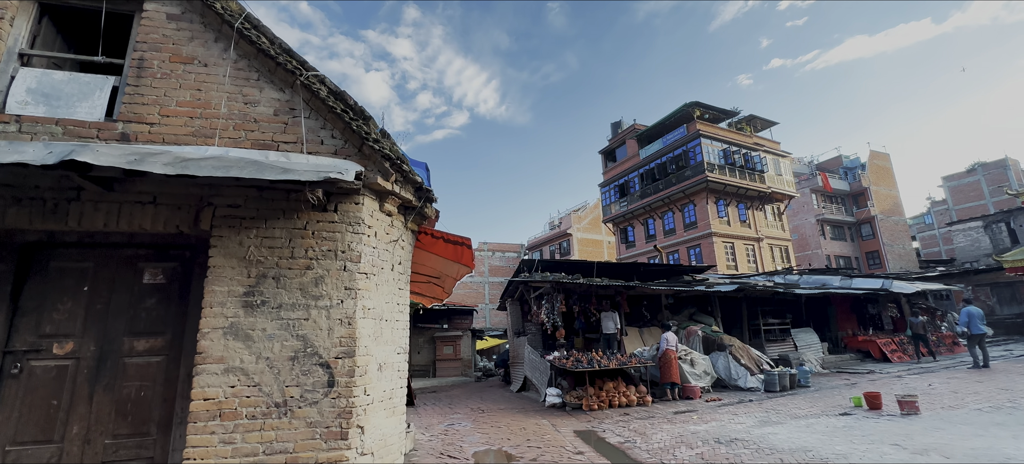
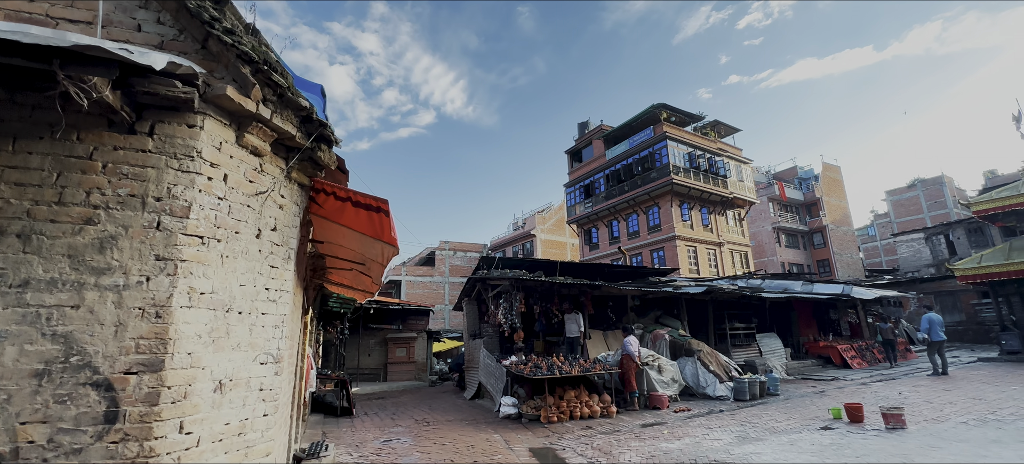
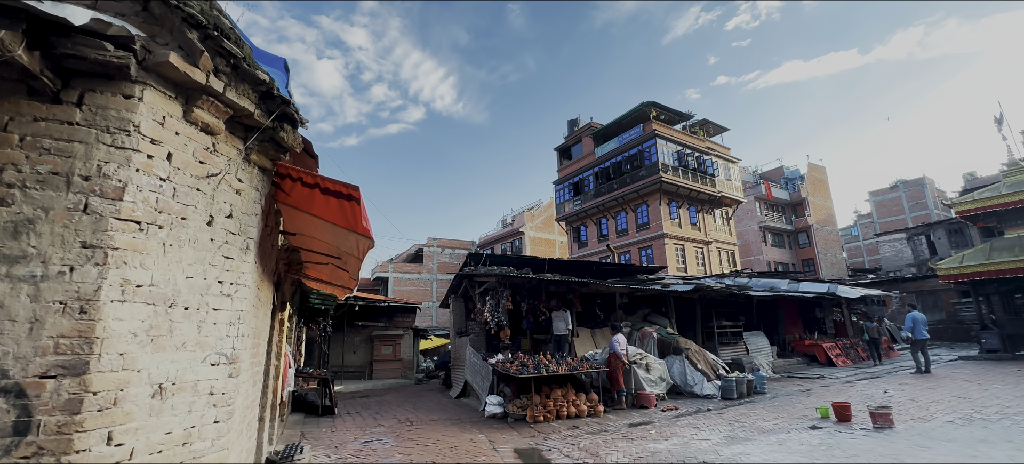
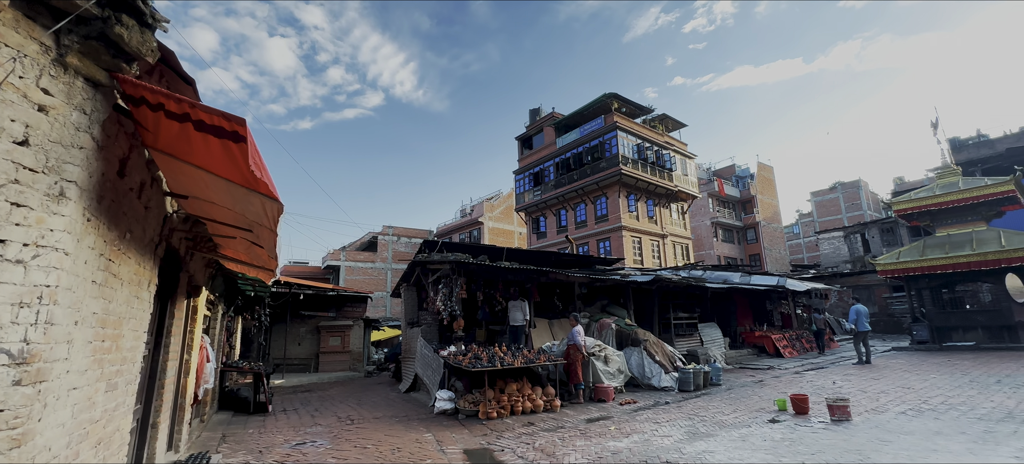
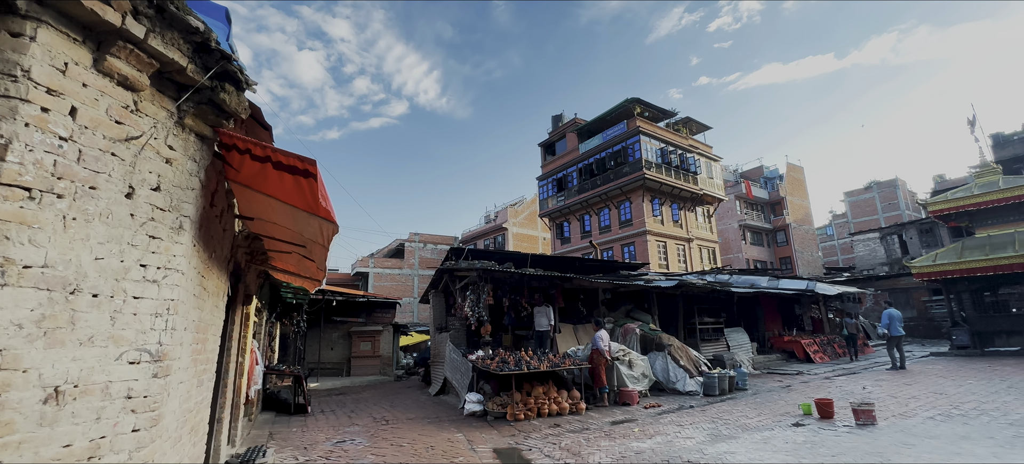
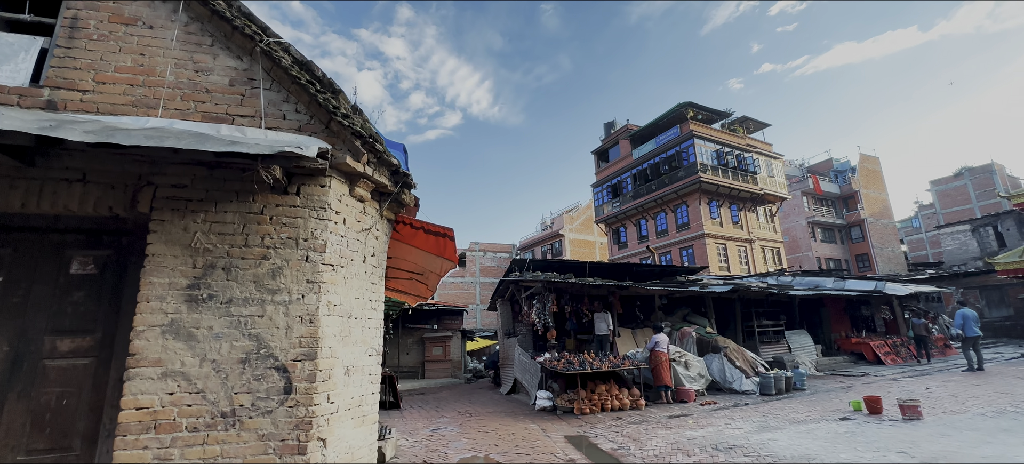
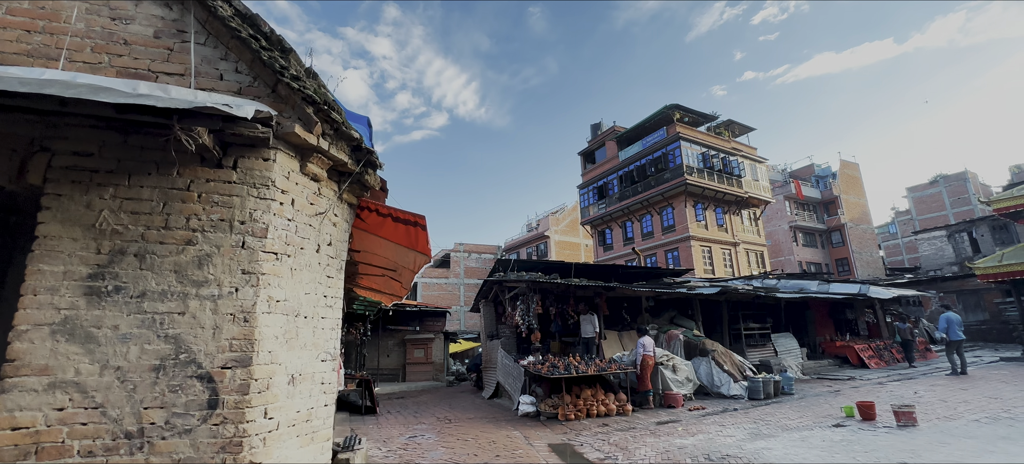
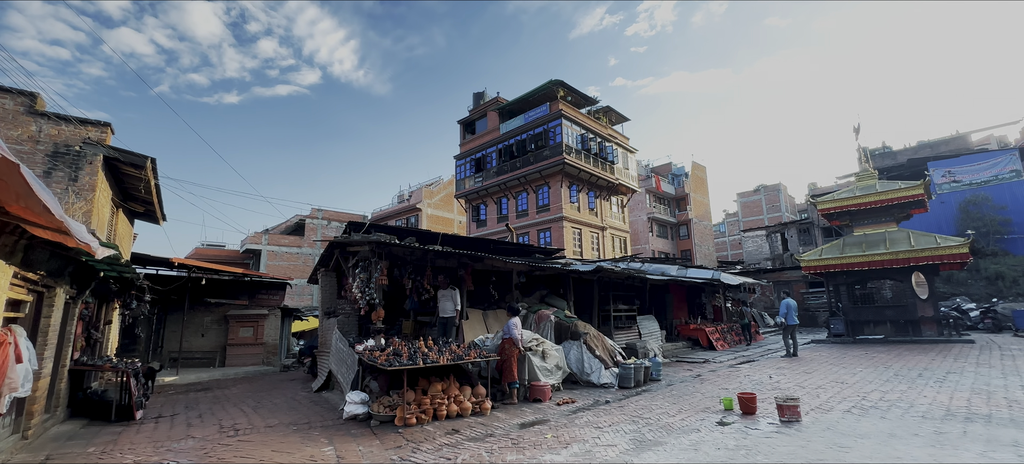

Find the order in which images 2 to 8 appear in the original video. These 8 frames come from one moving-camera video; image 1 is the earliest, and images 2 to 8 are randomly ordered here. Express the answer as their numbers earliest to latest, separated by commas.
6, 7, 2, 3, 5, 4, 8
